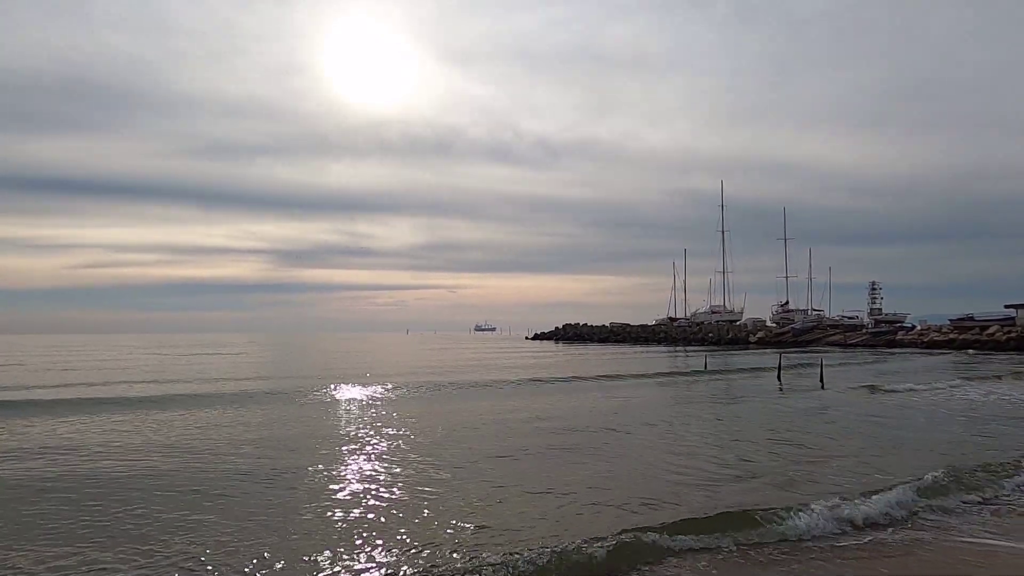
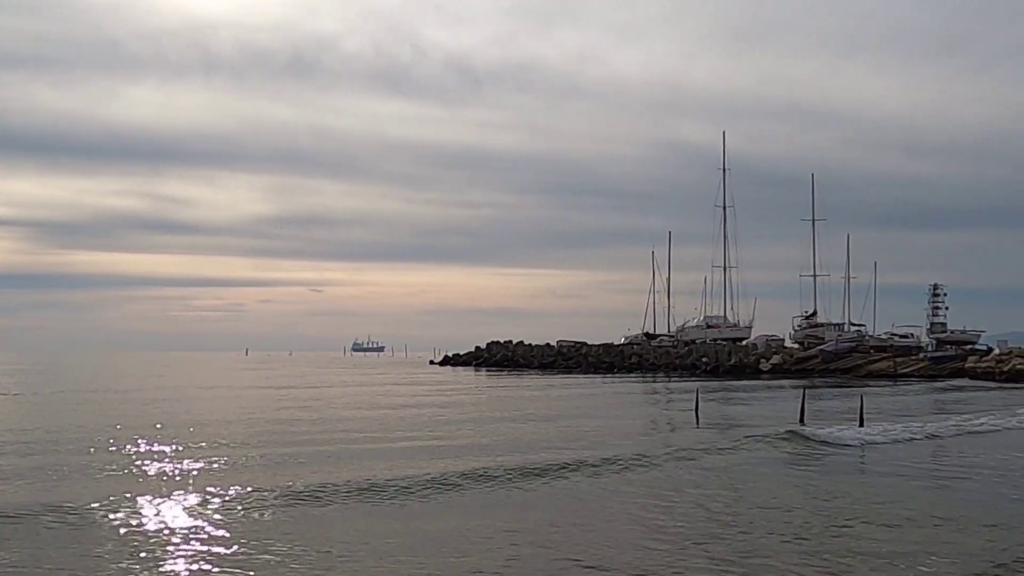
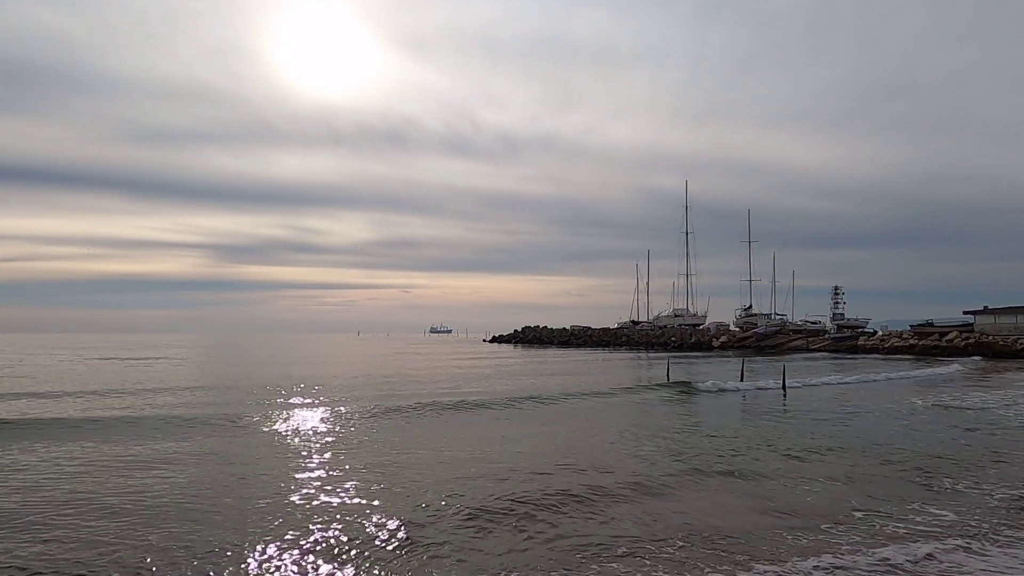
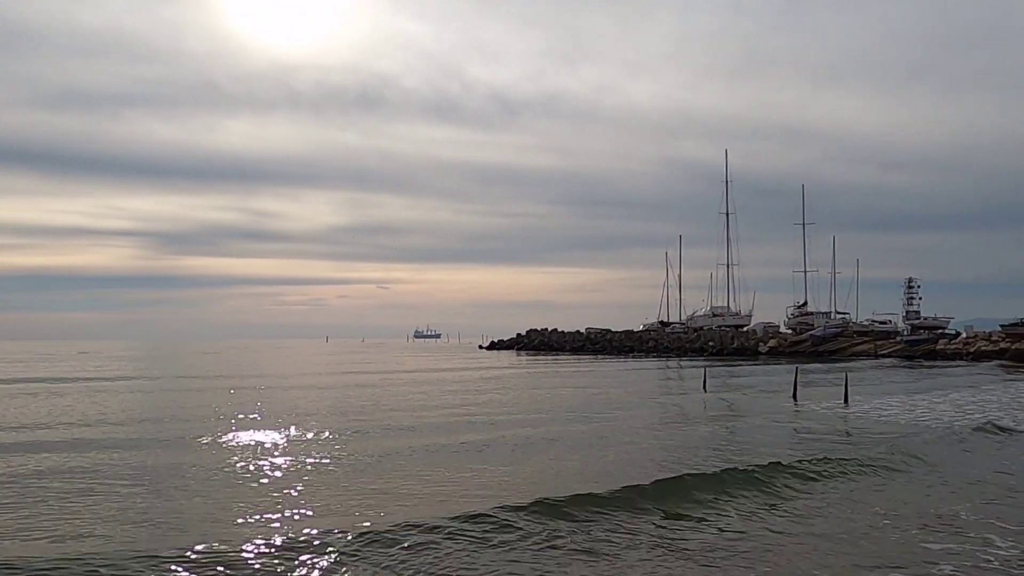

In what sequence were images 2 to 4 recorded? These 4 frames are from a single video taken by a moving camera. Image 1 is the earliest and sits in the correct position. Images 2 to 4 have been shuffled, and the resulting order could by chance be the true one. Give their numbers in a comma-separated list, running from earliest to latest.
3, 2, 4
